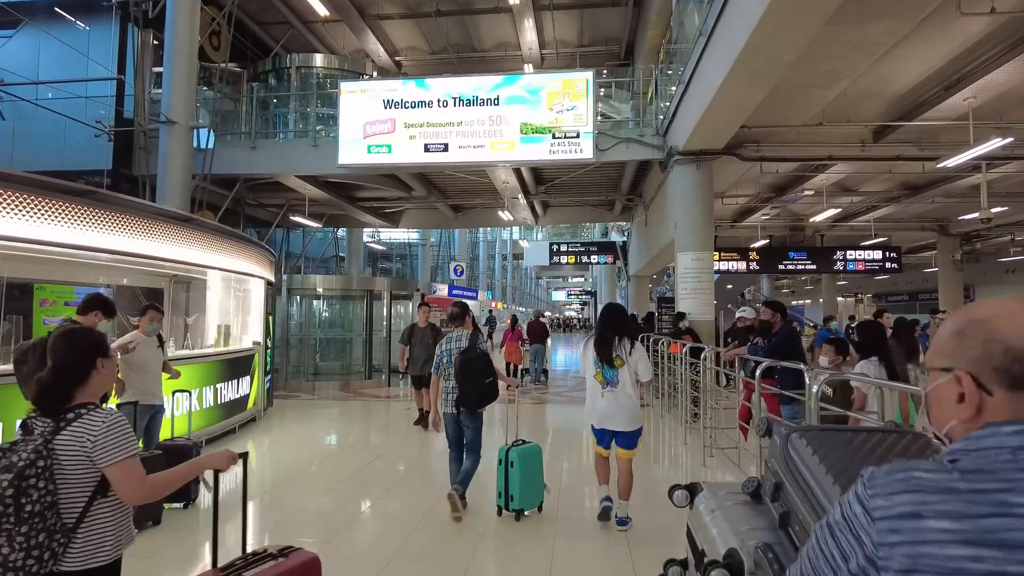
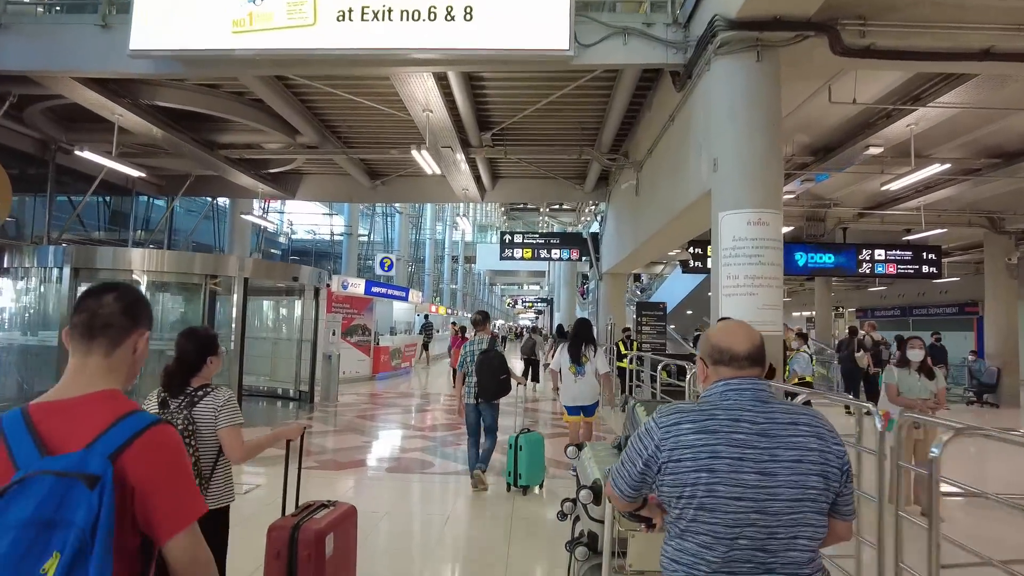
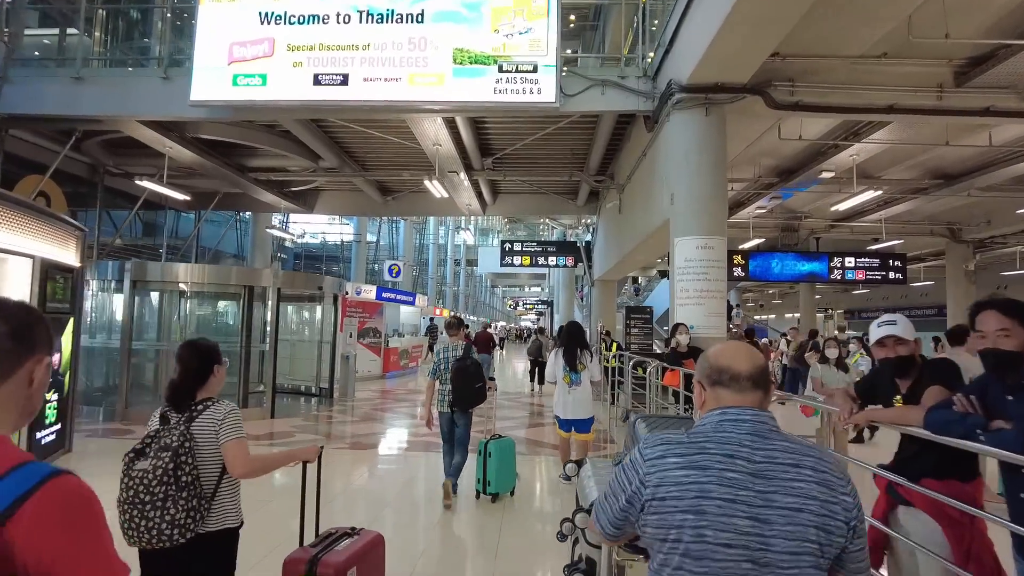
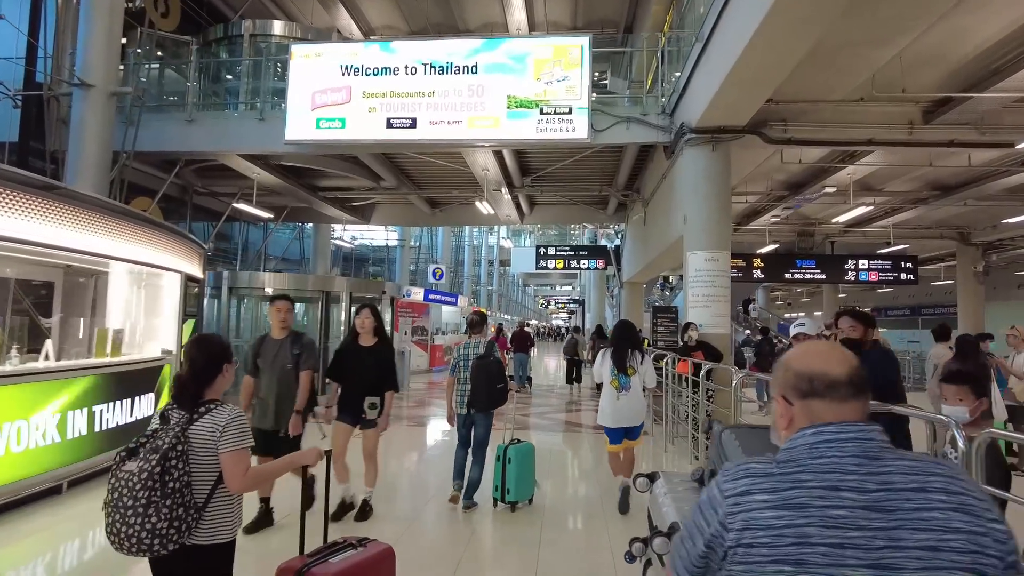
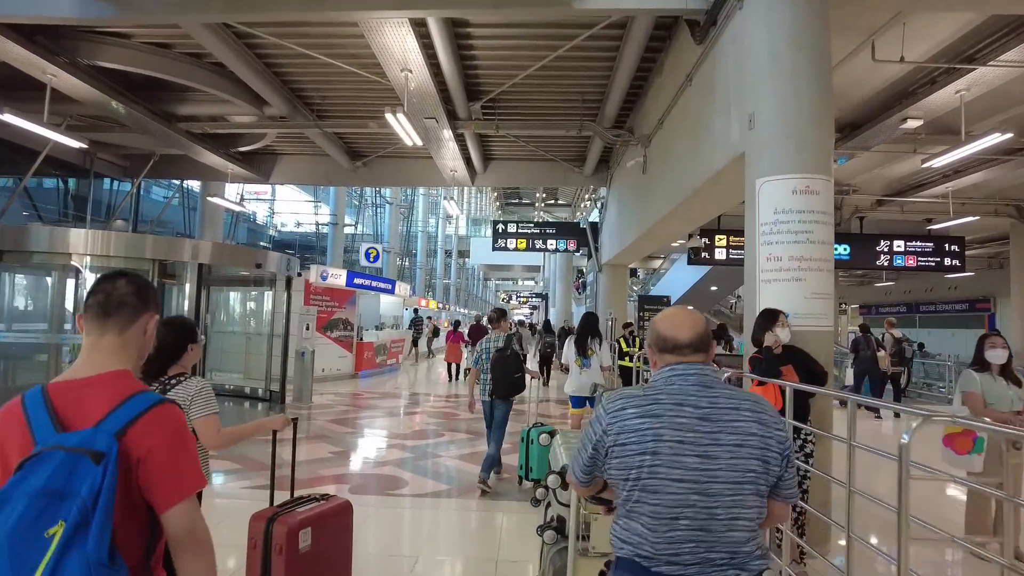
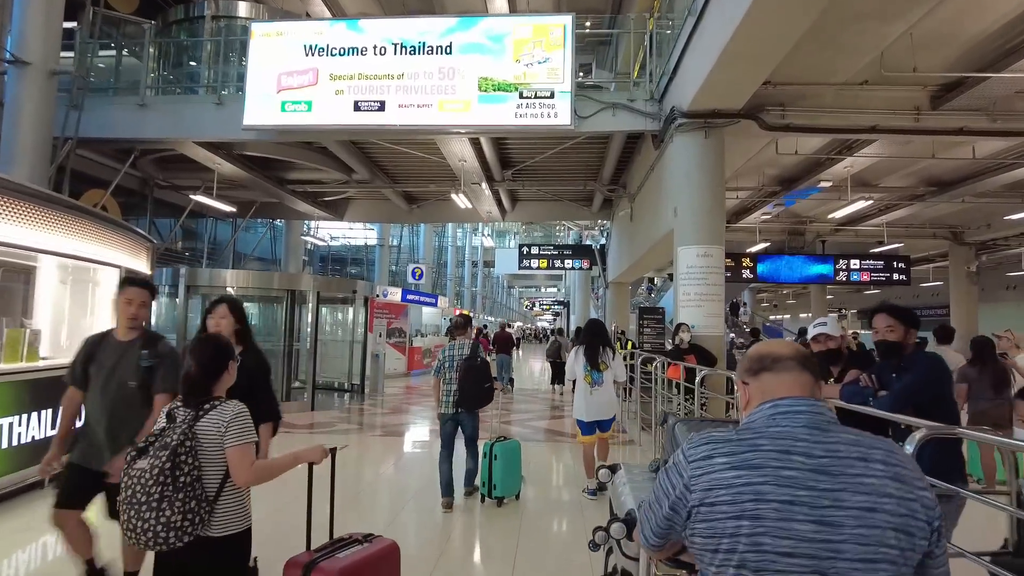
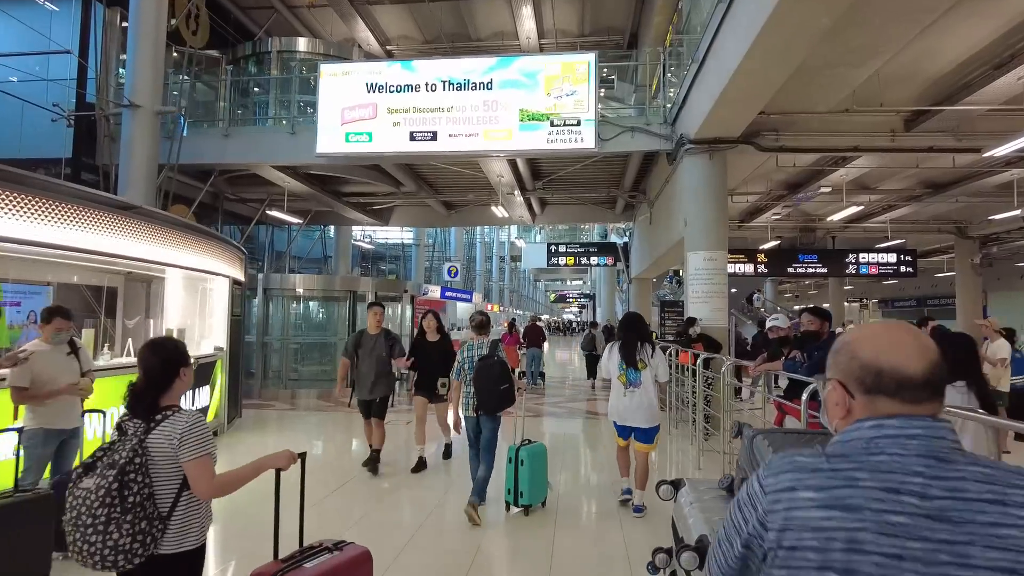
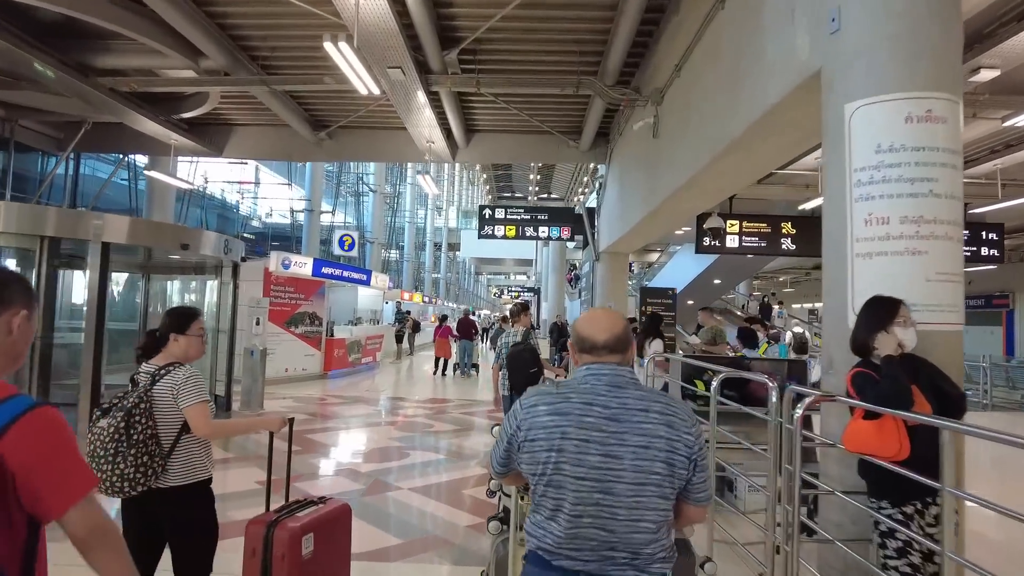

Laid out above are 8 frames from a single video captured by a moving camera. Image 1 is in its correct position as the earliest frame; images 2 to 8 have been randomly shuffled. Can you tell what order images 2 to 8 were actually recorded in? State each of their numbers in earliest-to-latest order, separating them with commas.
7, 4, 6, 3, 2, 5, 8
